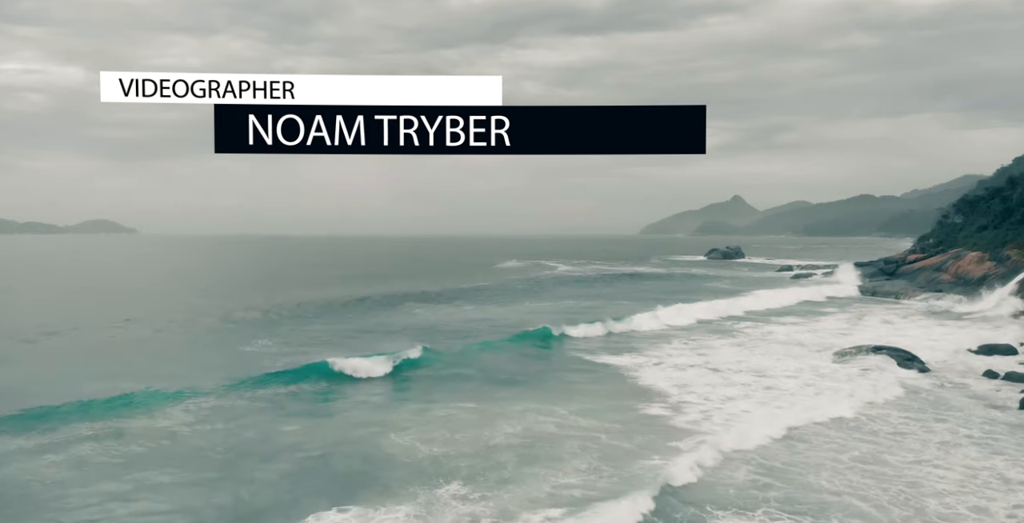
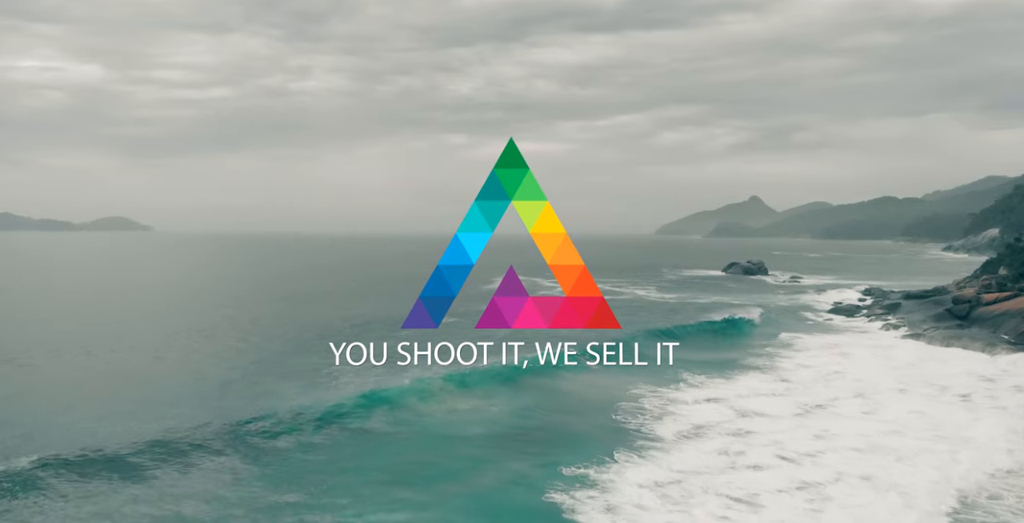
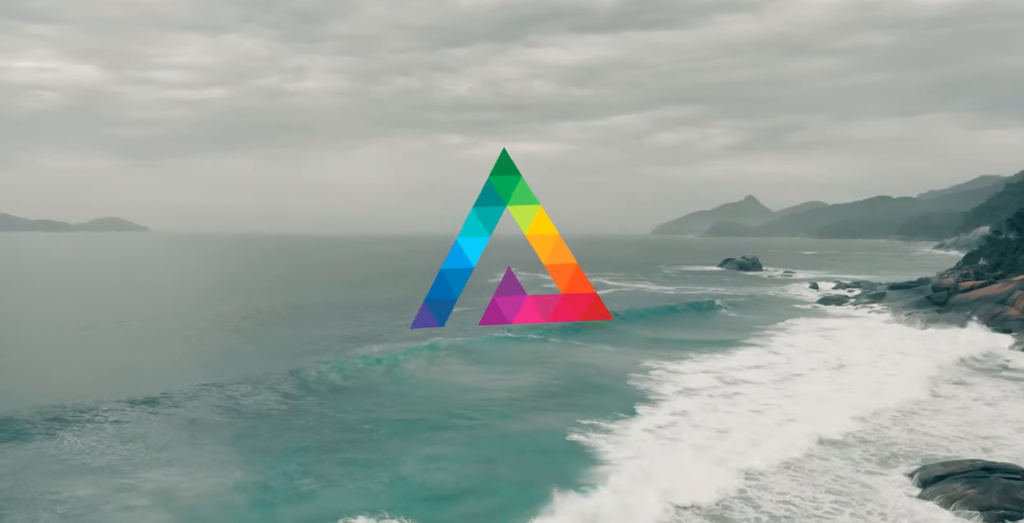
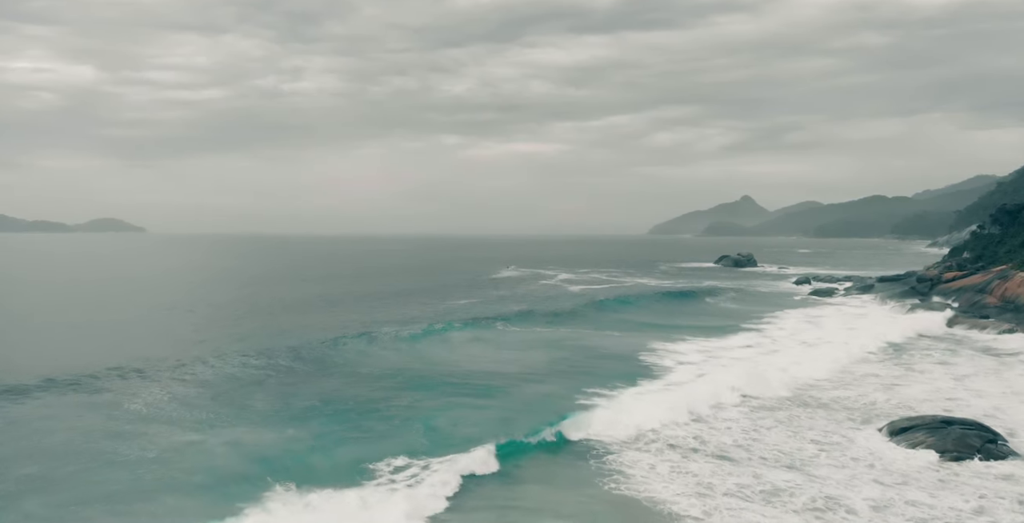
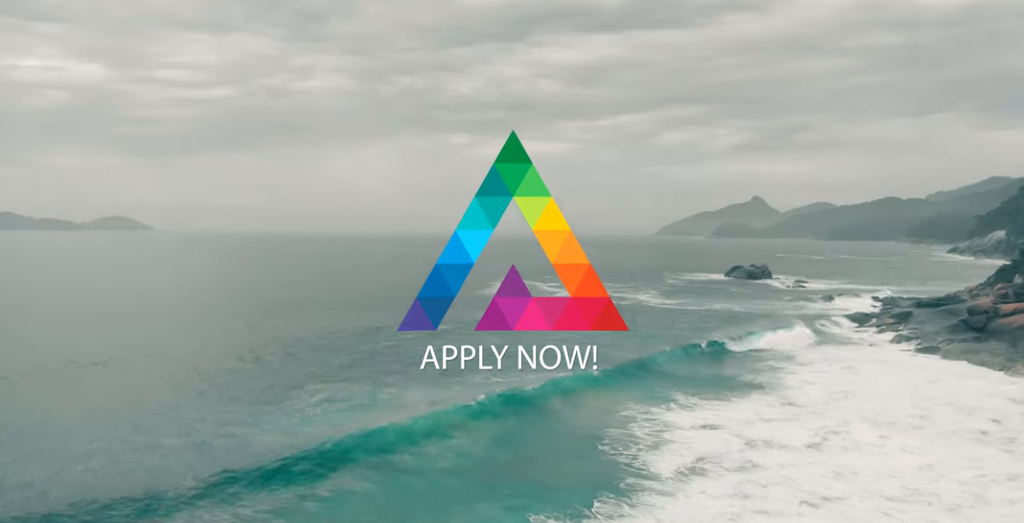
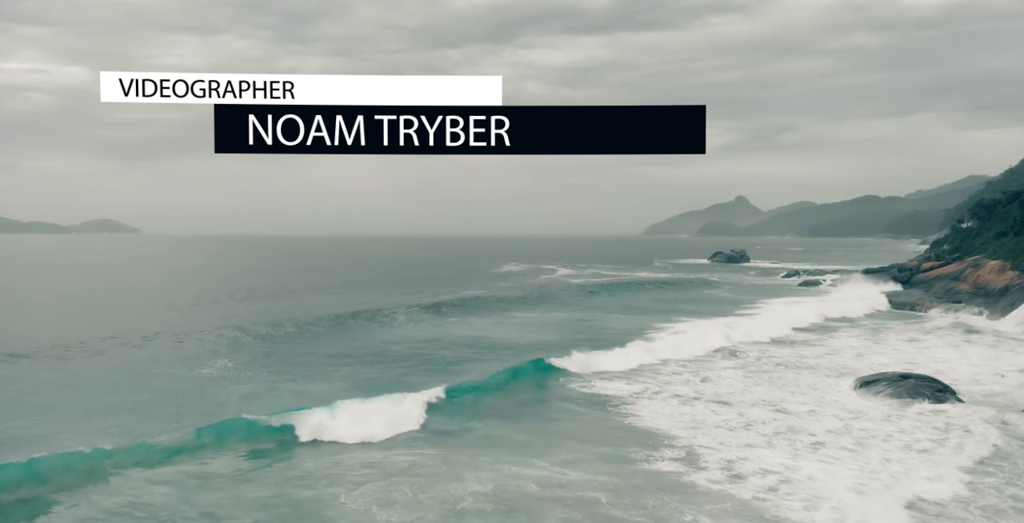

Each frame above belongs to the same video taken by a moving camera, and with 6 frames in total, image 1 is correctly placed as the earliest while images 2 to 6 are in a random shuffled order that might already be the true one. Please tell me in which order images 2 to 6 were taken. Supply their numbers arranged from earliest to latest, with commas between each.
6, 4, 3, 2, 5
